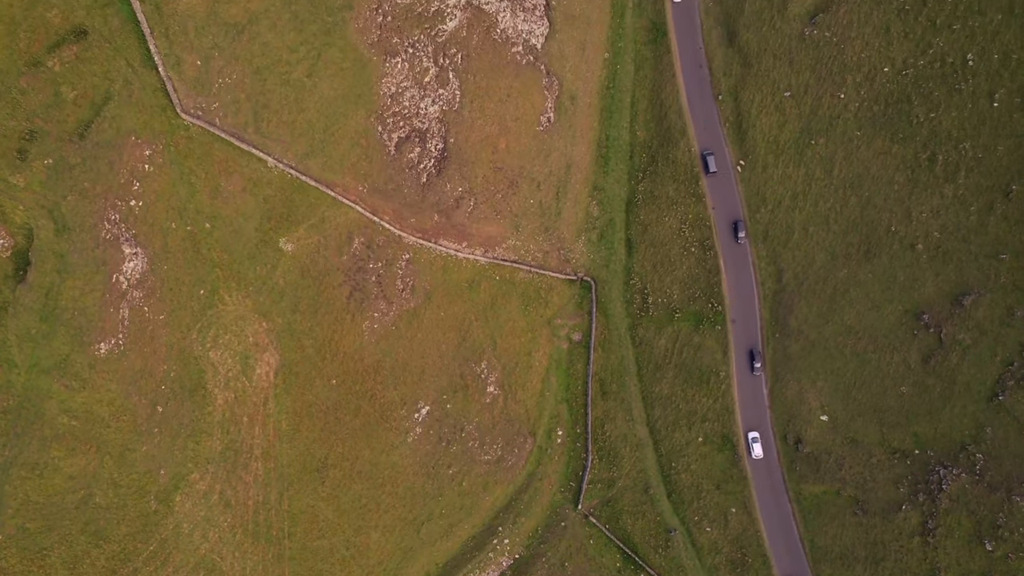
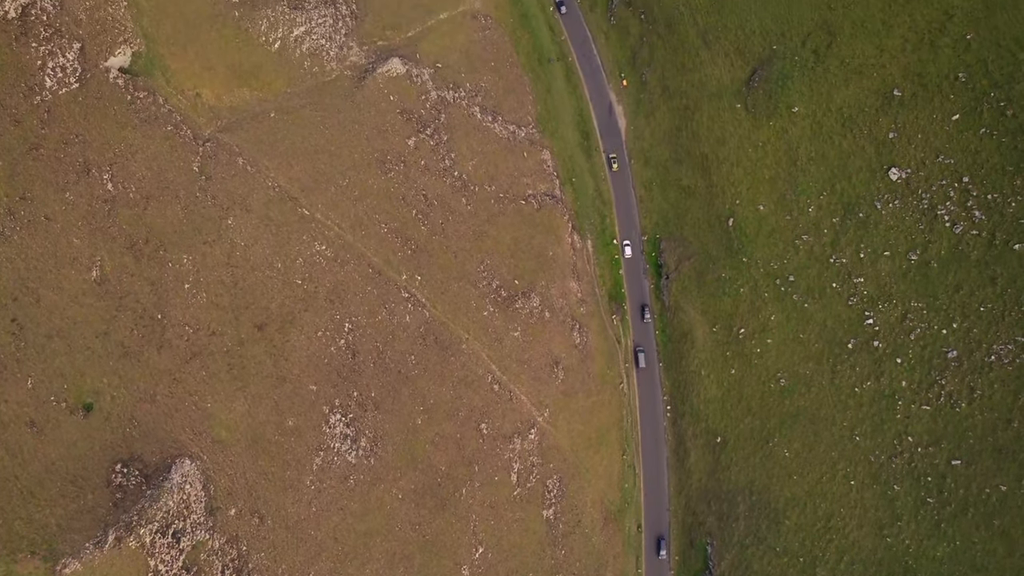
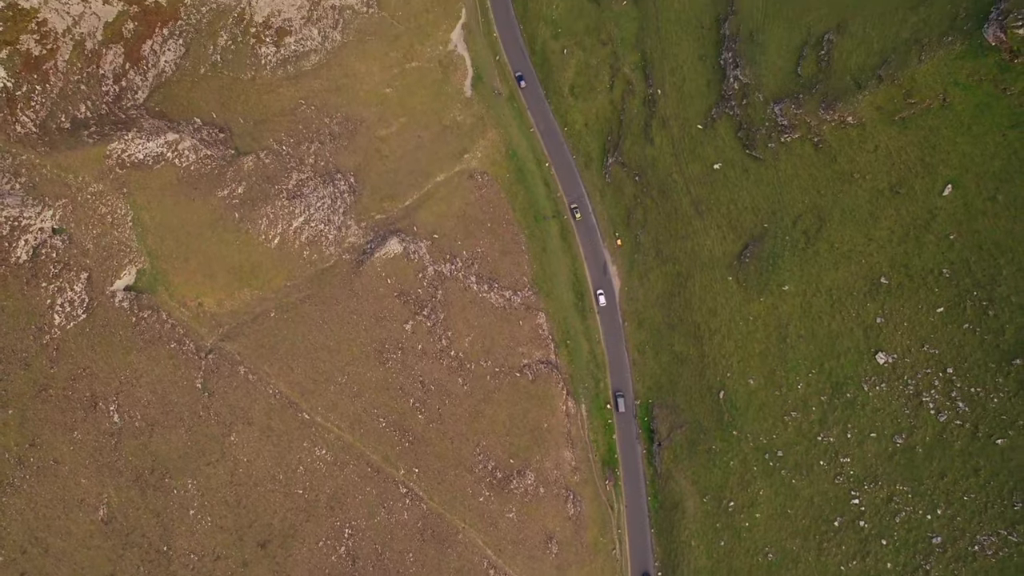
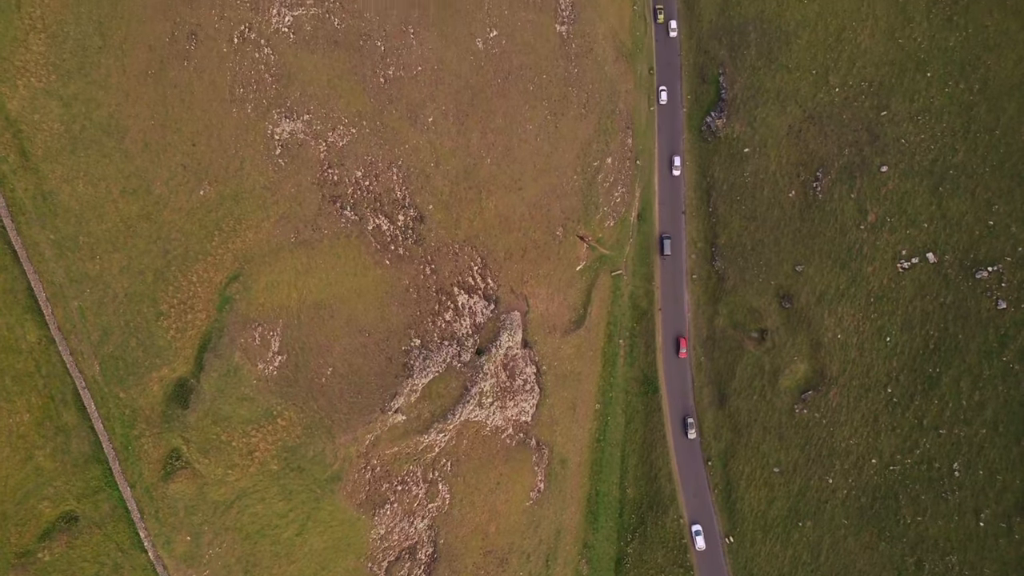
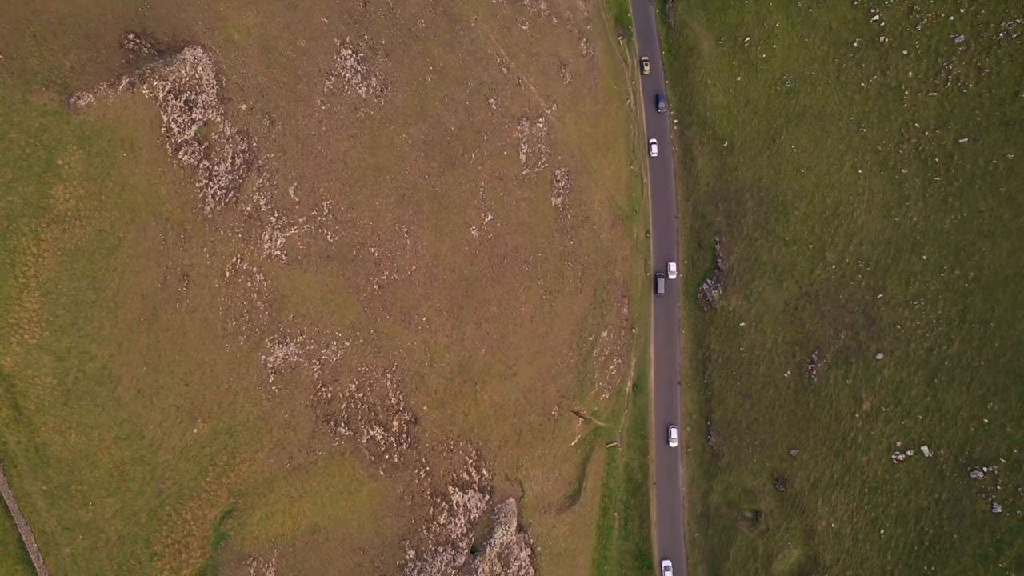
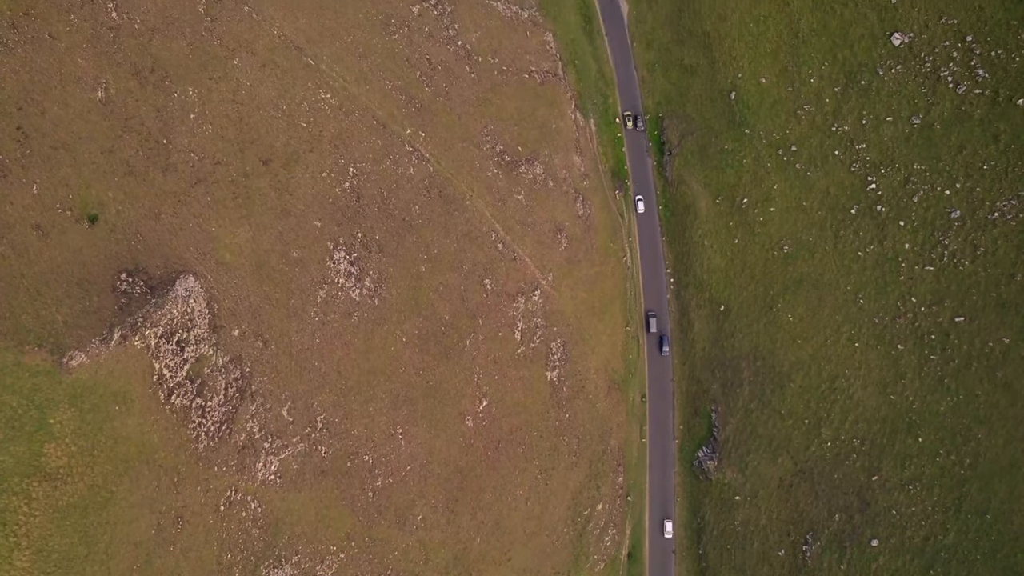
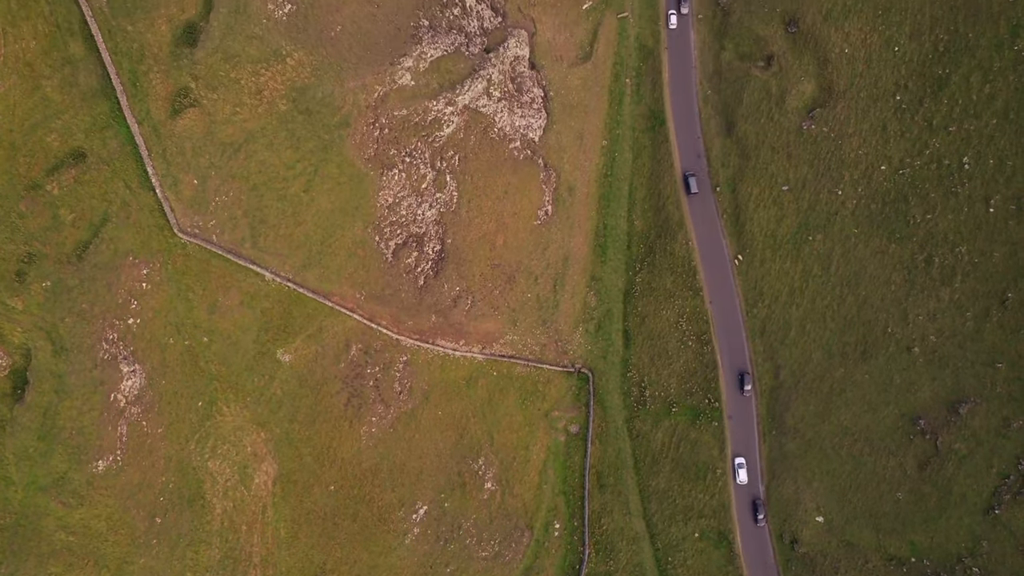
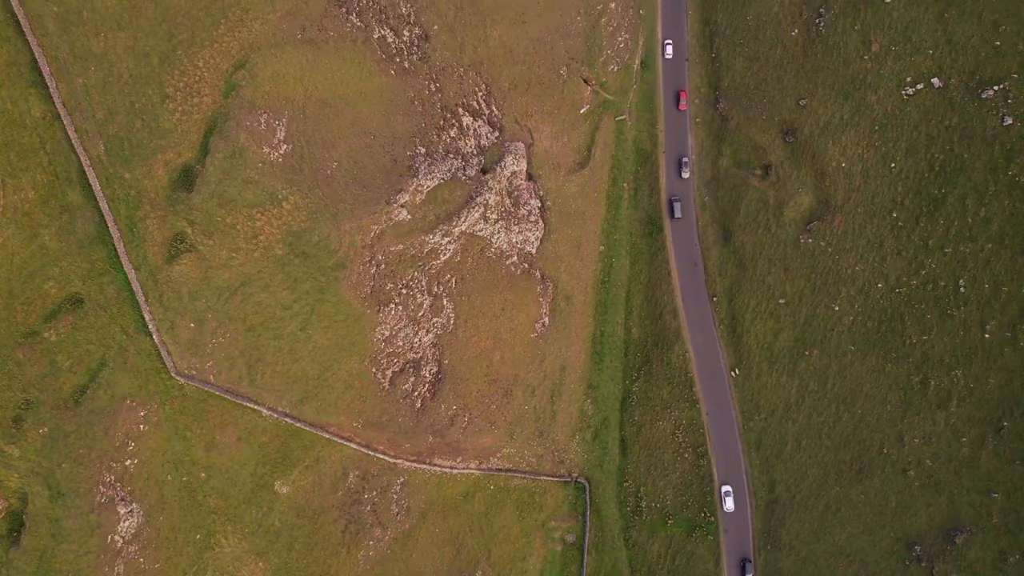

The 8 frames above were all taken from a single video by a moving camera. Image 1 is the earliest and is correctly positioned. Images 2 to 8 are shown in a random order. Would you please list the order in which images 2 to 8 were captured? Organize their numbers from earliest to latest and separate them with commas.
7, 8, 4, 5, 6, 2, 3
